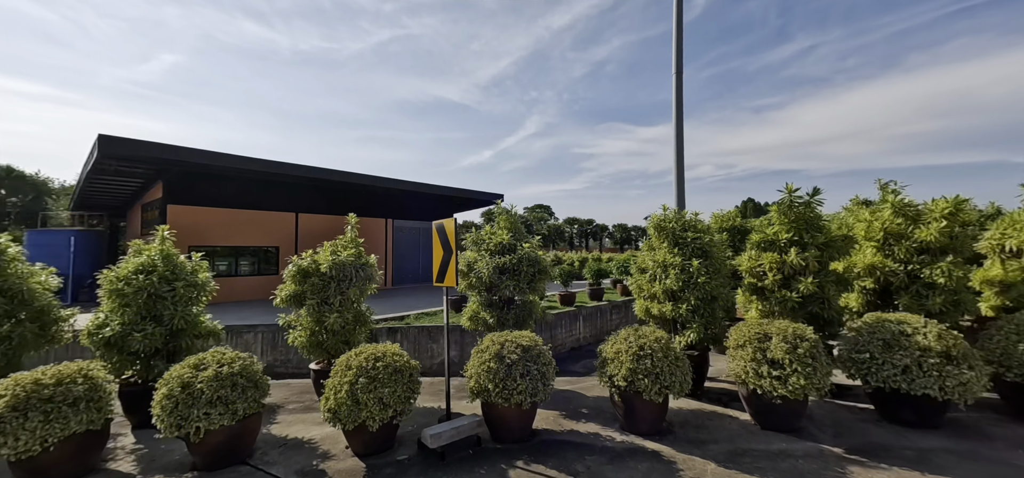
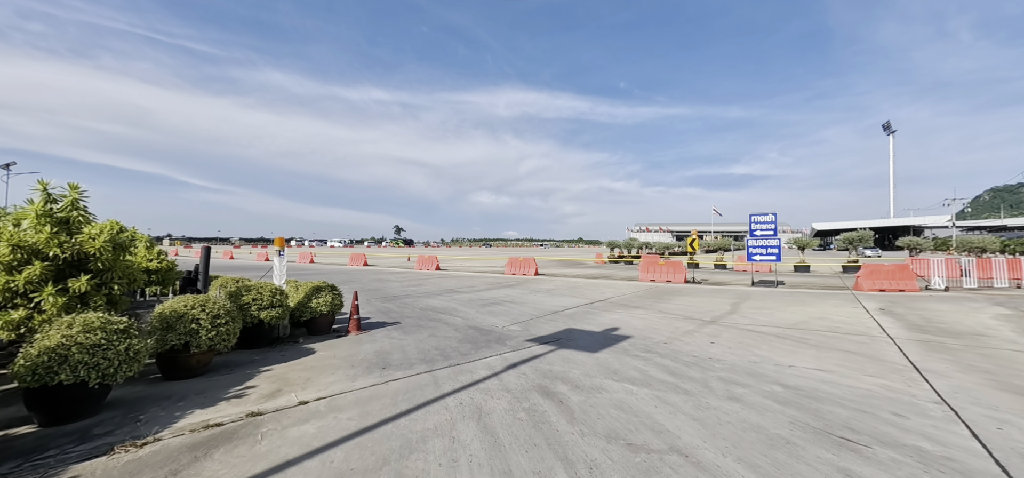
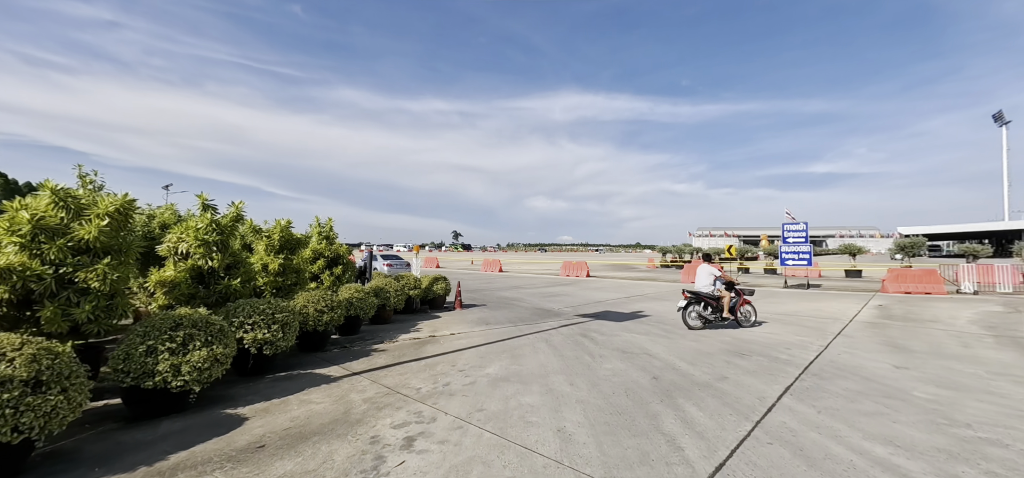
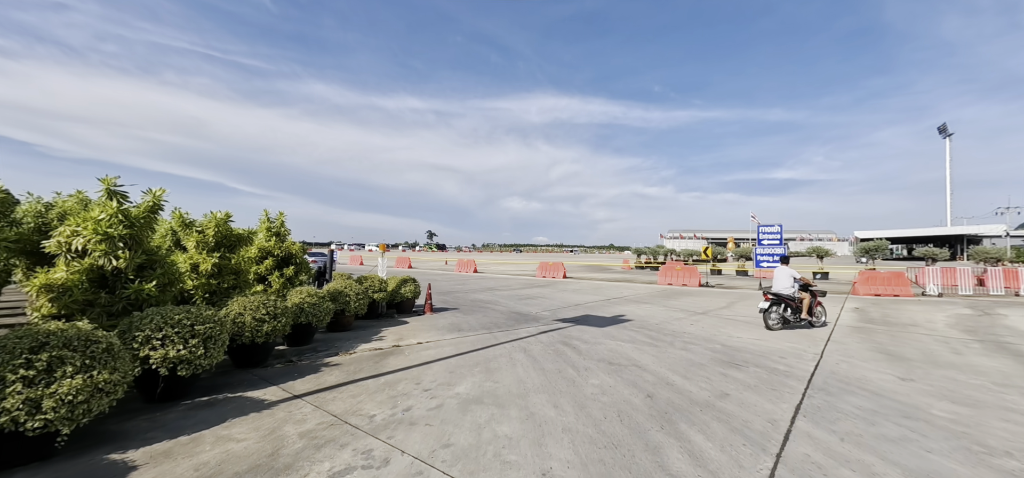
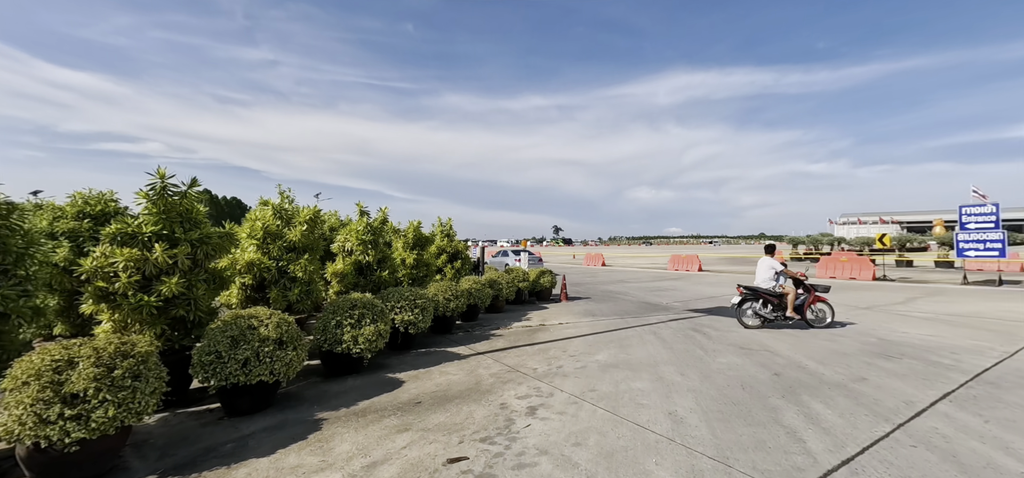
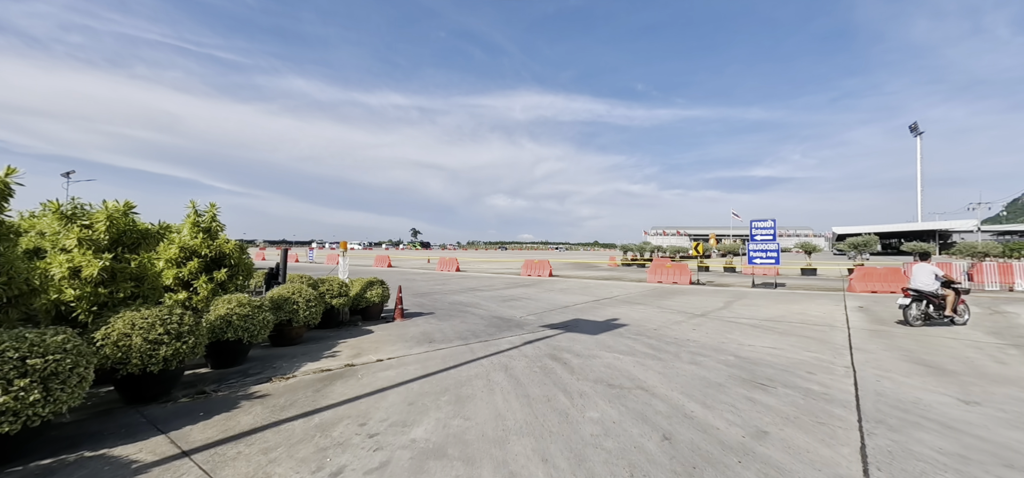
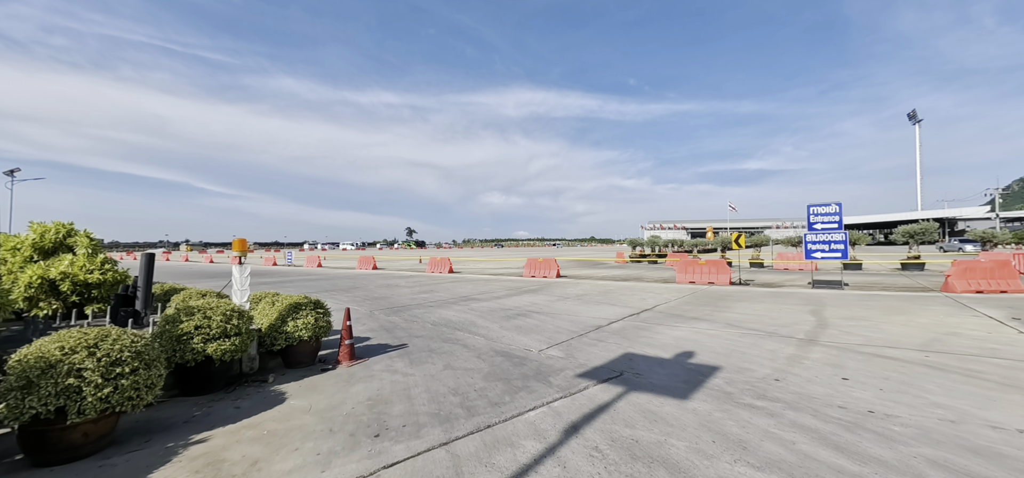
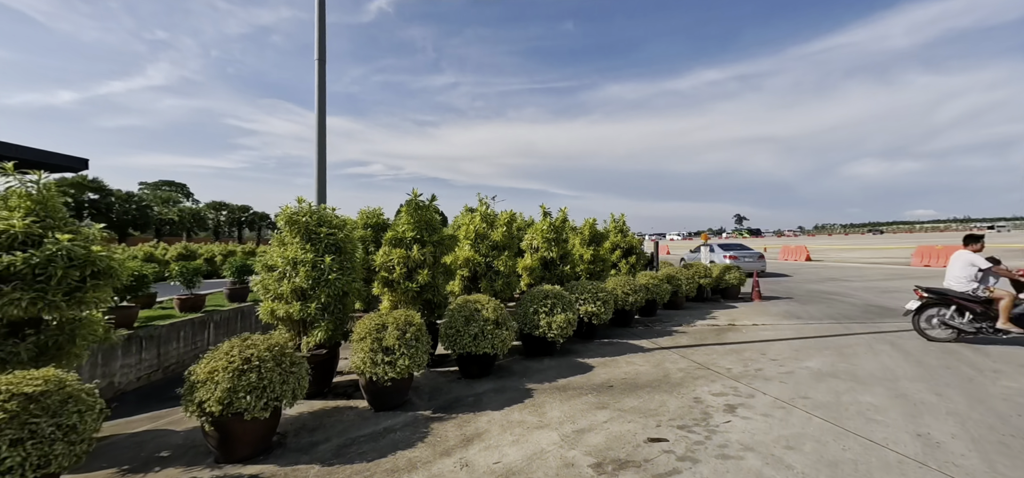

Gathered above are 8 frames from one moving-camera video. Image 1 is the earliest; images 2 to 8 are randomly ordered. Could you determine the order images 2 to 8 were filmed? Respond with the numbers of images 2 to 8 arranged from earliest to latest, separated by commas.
8, 5, 3, 4, 6, 2, 7
